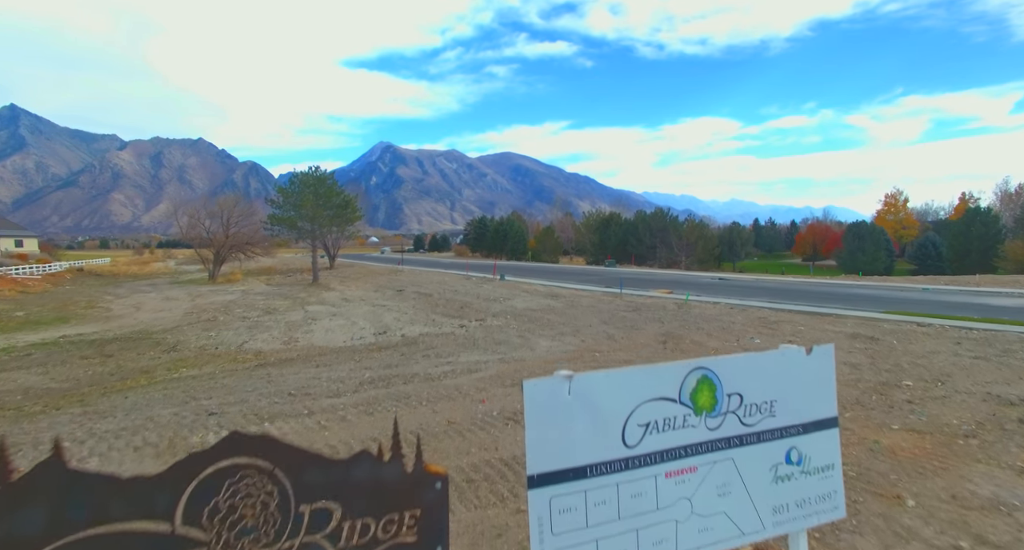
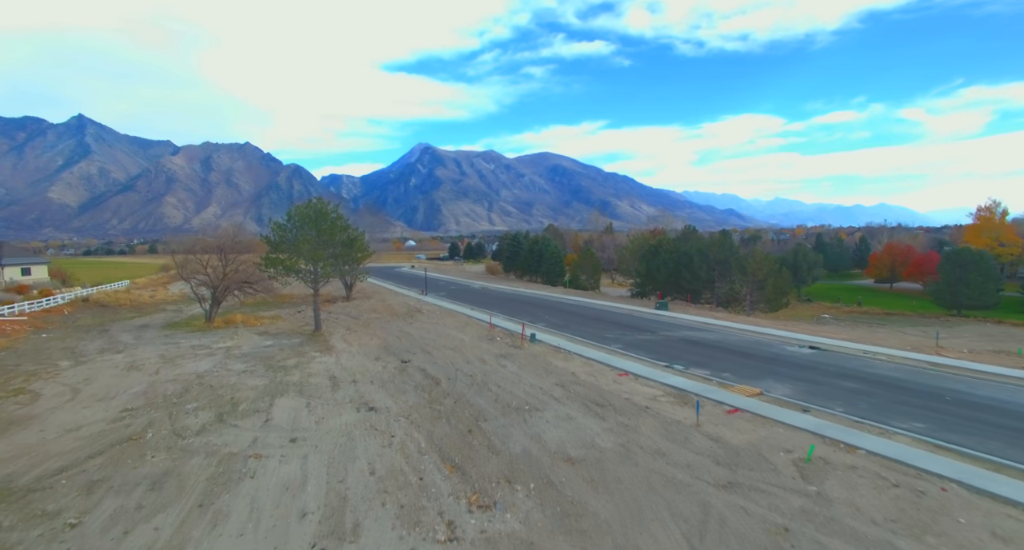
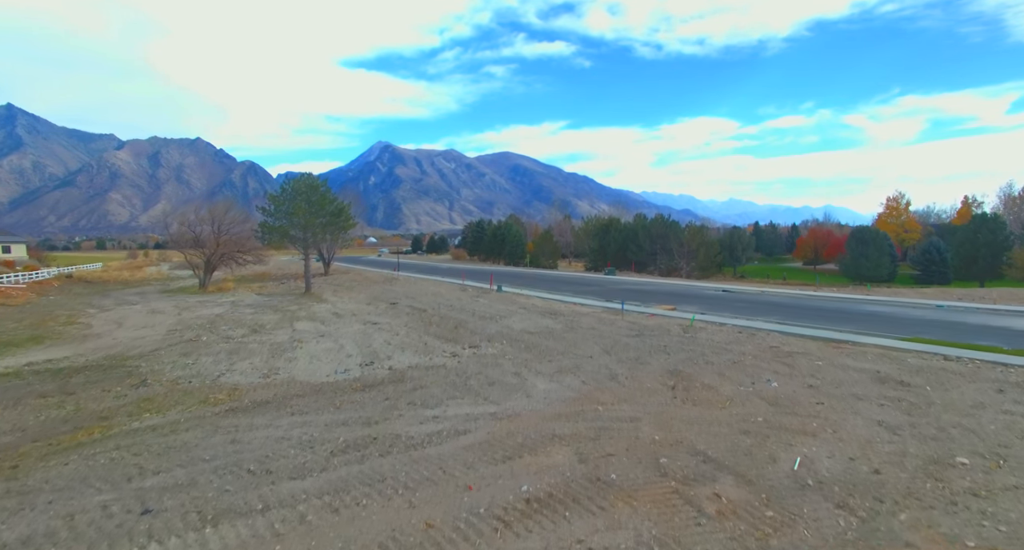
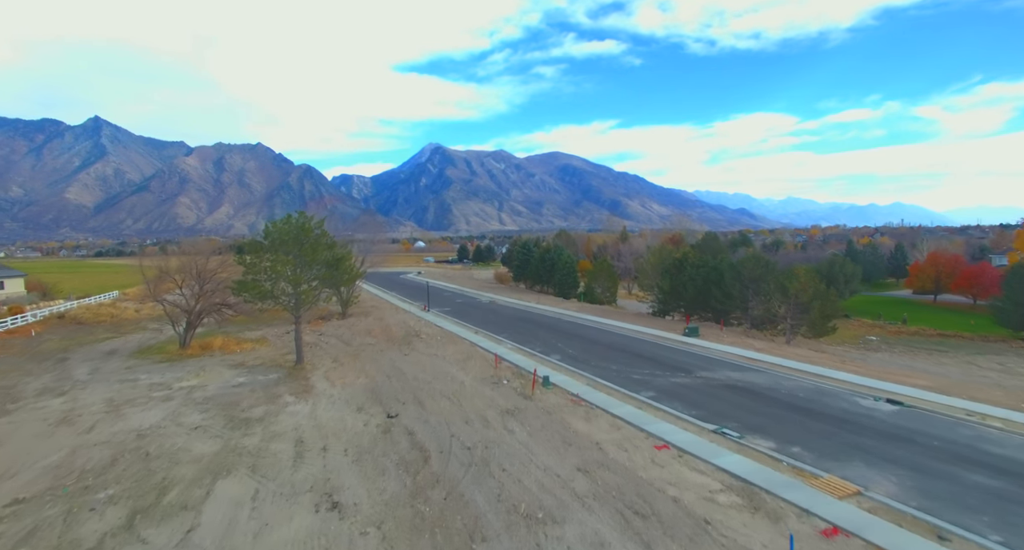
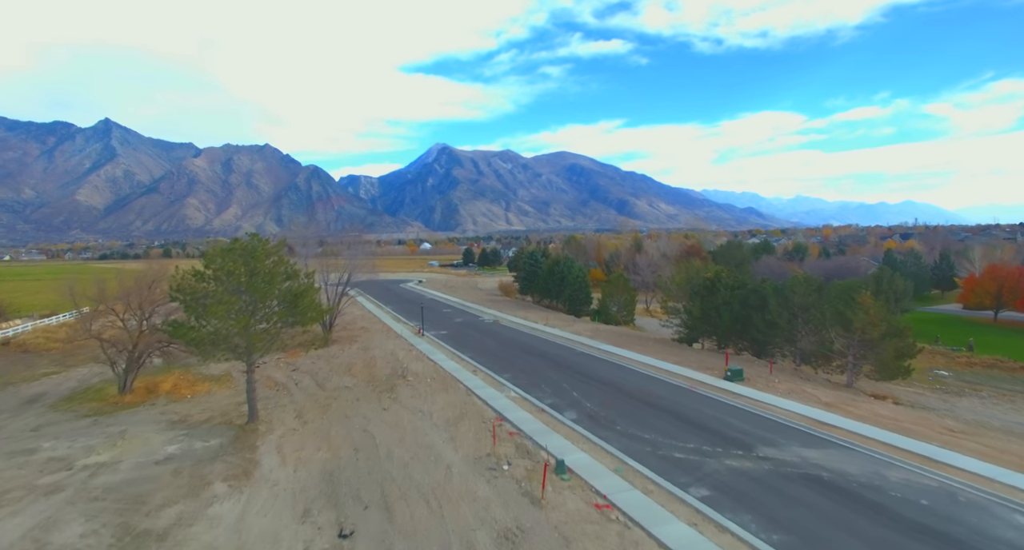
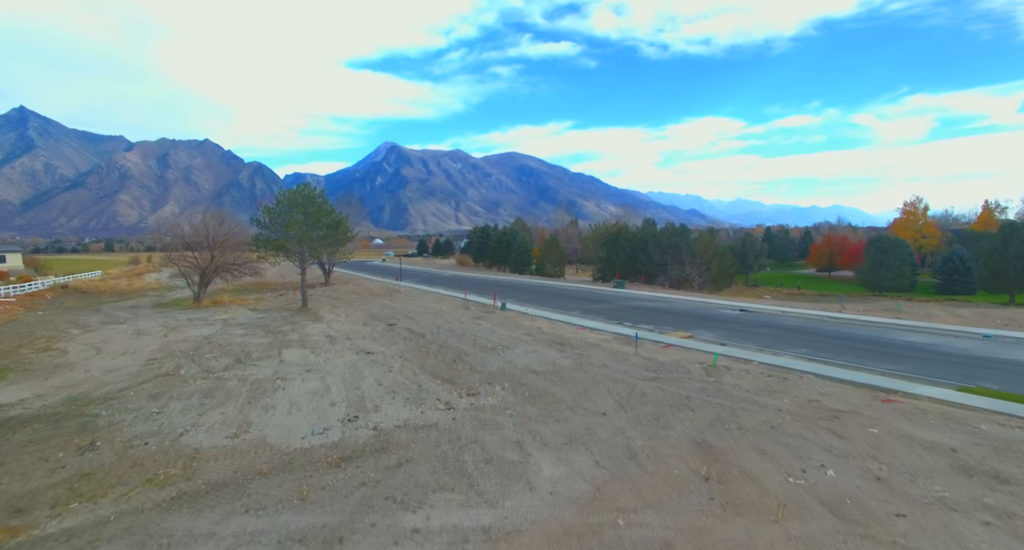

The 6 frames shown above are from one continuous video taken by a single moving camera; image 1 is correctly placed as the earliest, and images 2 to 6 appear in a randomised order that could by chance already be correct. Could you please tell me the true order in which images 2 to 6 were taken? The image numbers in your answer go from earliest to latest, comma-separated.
3, 6, 2, 4, 5
